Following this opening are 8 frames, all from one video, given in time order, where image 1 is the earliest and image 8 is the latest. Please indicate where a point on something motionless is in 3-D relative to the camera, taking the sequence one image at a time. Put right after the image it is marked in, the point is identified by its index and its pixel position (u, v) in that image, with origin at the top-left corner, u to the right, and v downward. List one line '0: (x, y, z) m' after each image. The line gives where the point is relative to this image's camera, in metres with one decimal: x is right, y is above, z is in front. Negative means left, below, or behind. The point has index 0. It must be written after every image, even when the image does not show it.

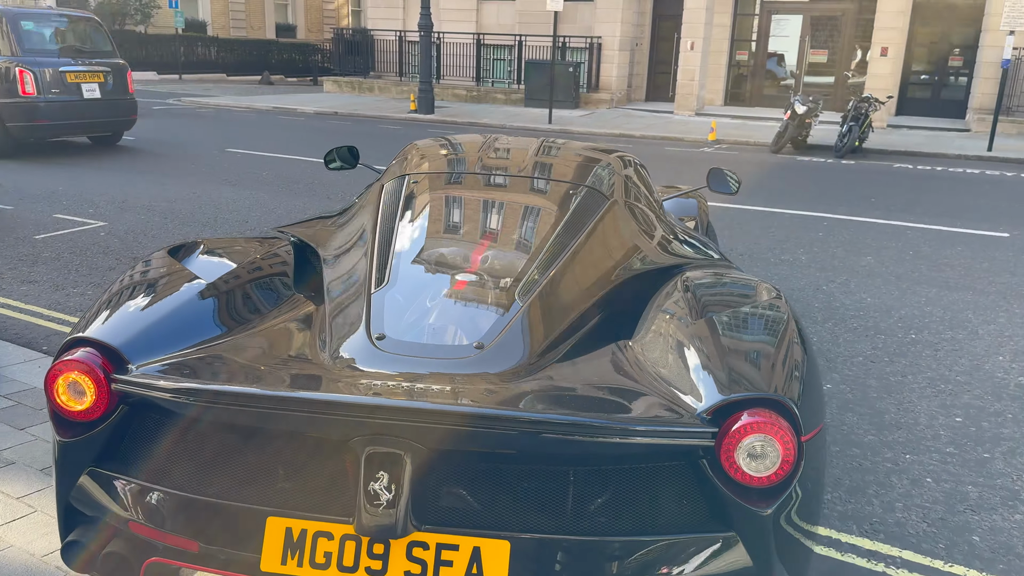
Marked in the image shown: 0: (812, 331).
0: (+1.9, -0.3, +5.0) m
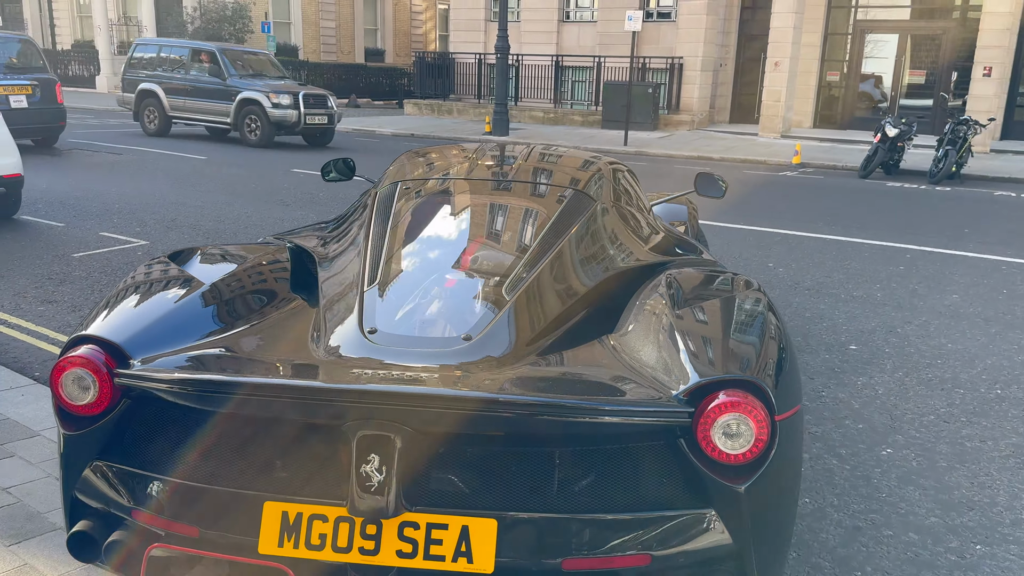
0: (+2.0, -0.5, +4.4) m
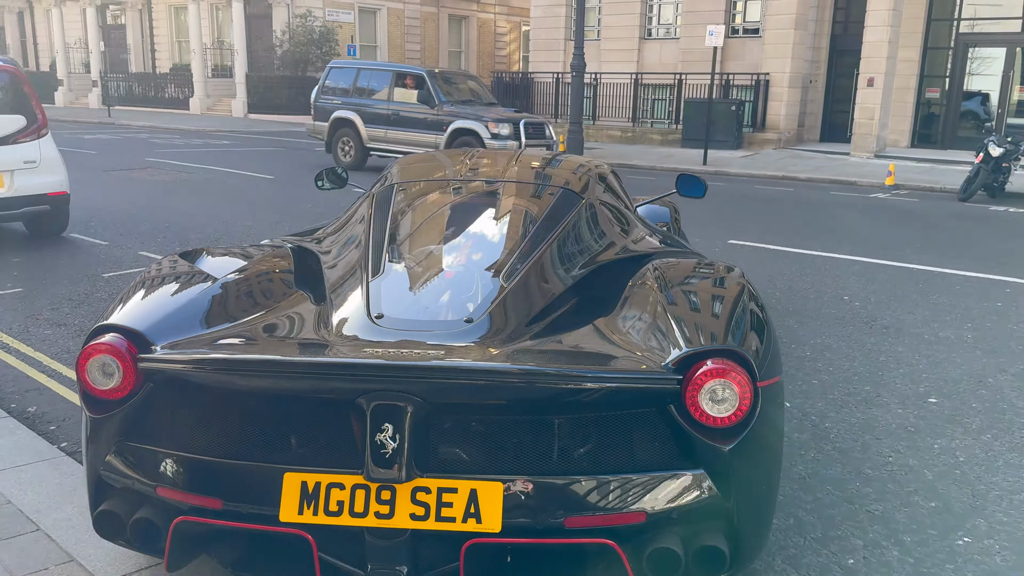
0: (+2.0, -0.7, +3.7) m
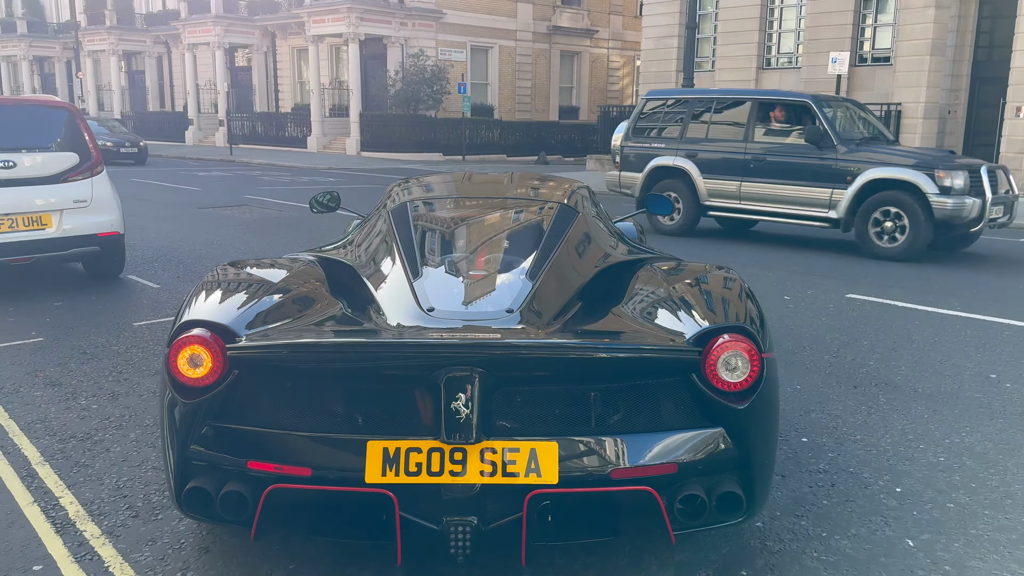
0: (+2.0, -1.1, +2.5) m
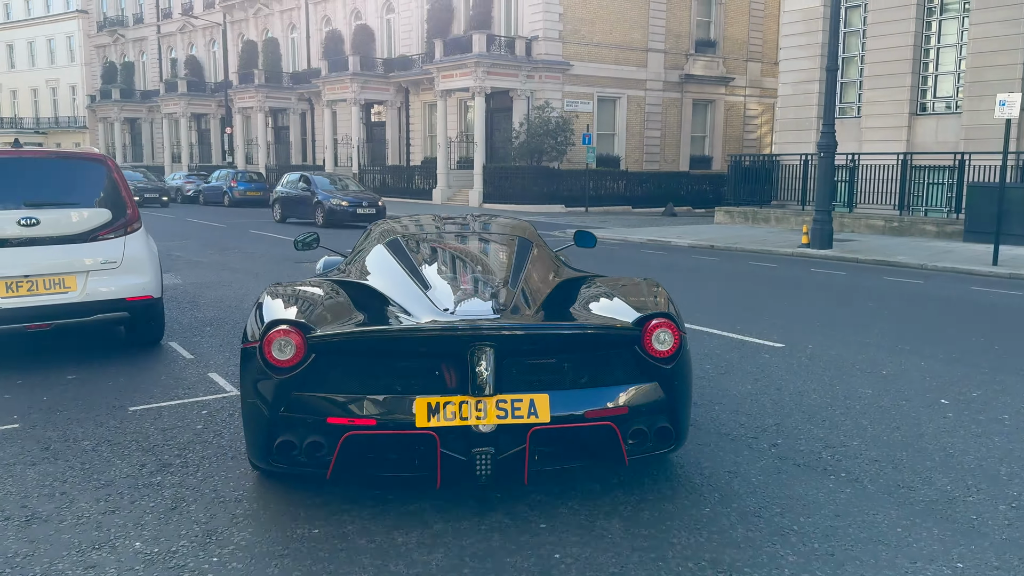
0: (+1.7, -1.4, +0.9) m
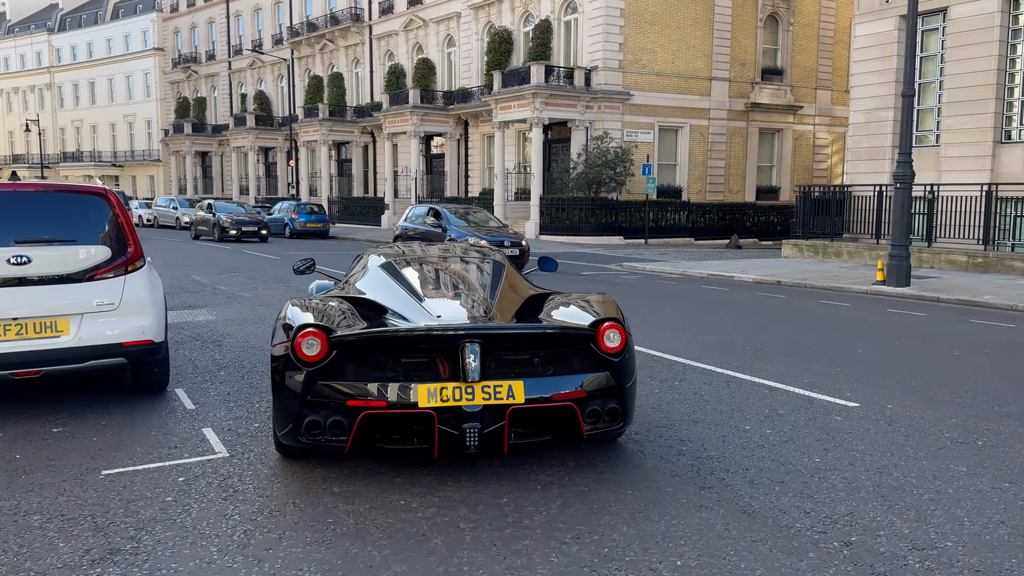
0: (+1.5, -1.6, 0.0) m
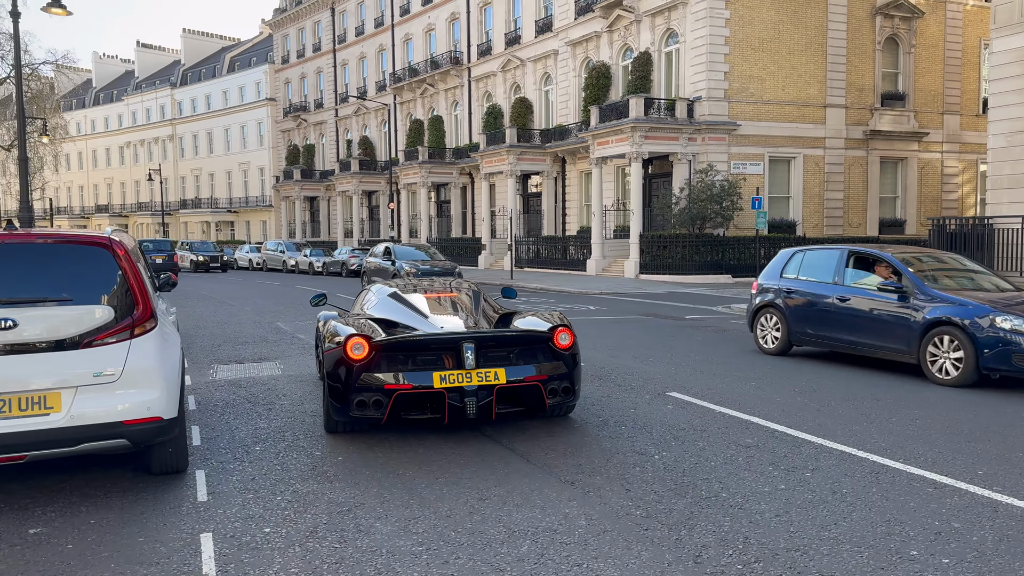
0: (+1.2, -1.7, -1.5) m
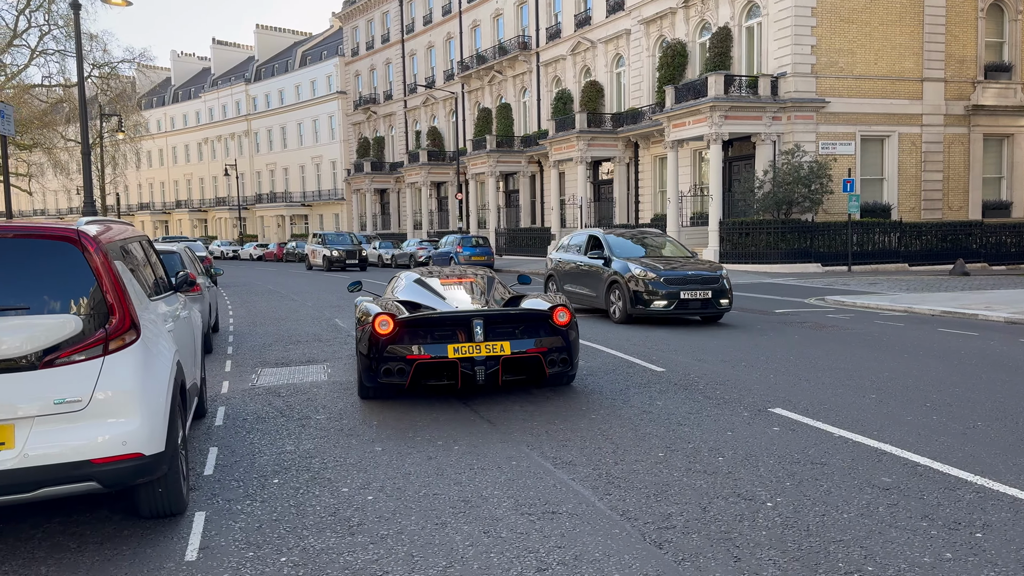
0: (+0.9, -1.8, -2.8) m
